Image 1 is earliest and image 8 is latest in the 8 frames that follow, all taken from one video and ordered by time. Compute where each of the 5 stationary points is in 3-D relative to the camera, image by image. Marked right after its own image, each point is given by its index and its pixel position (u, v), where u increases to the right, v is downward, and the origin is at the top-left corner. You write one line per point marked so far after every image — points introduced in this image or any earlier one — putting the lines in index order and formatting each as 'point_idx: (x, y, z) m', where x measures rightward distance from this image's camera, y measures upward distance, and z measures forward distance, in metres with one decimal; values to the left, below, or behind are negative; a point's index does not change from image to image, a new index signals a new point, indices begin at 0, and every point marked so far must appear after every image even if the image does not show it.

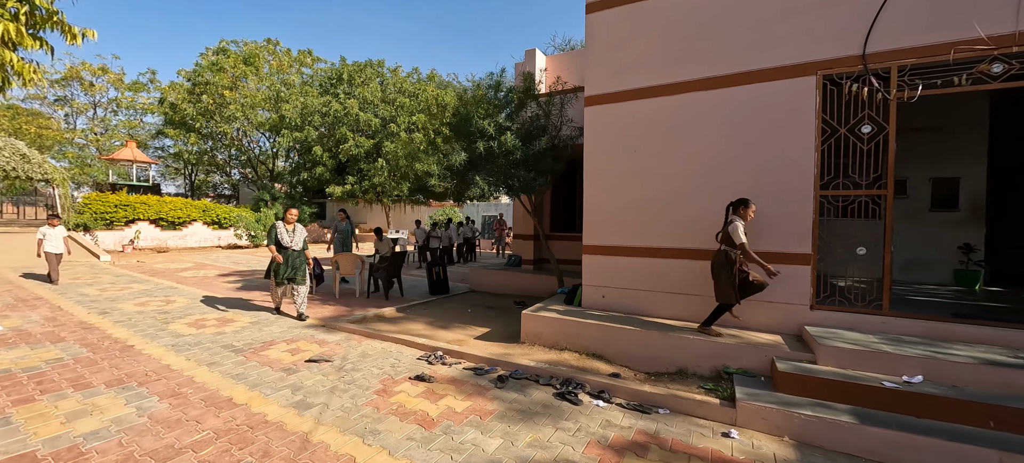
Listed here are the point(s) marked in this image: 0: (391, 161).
0: (-6.0, +3.5, +18.9) m
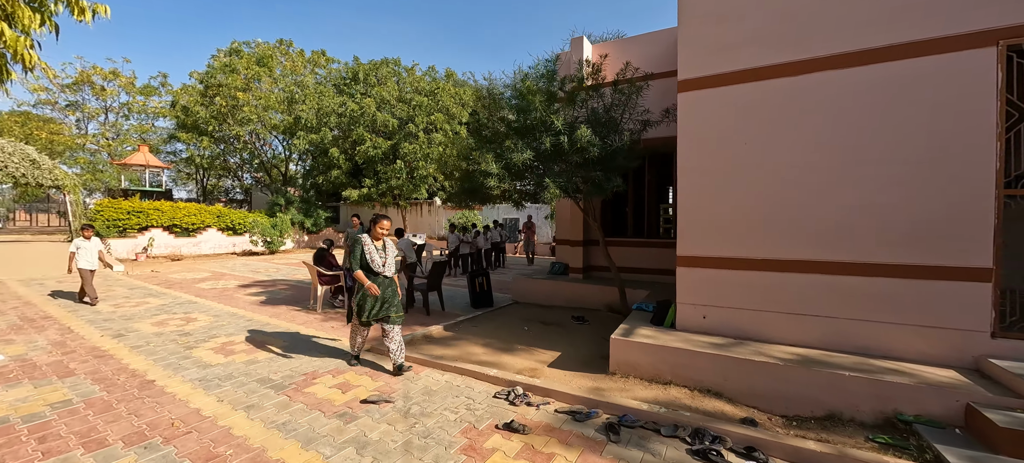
0: (-4.9, +3.3, +18.2) m
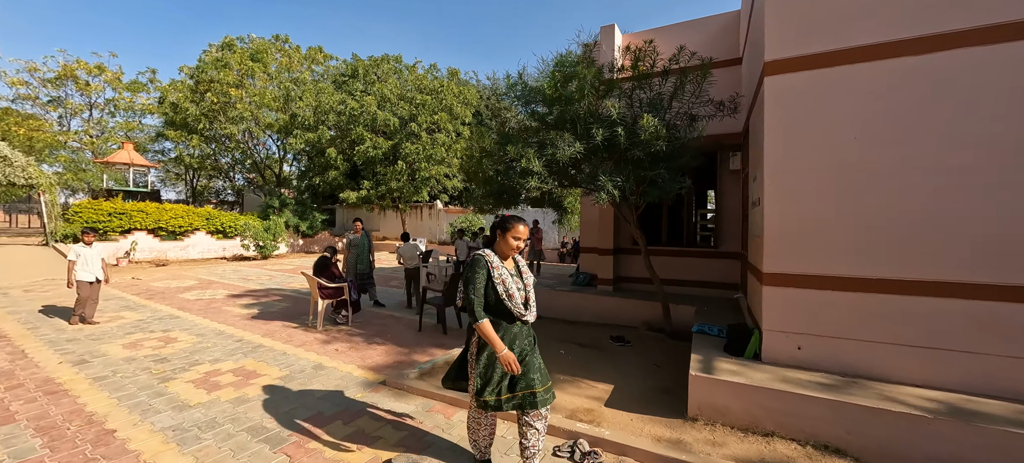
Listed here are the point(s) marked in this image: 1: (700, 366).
0: (-4.6, +3.1, +17.3) m
1: (+1.8, -1.3, +3.6) m
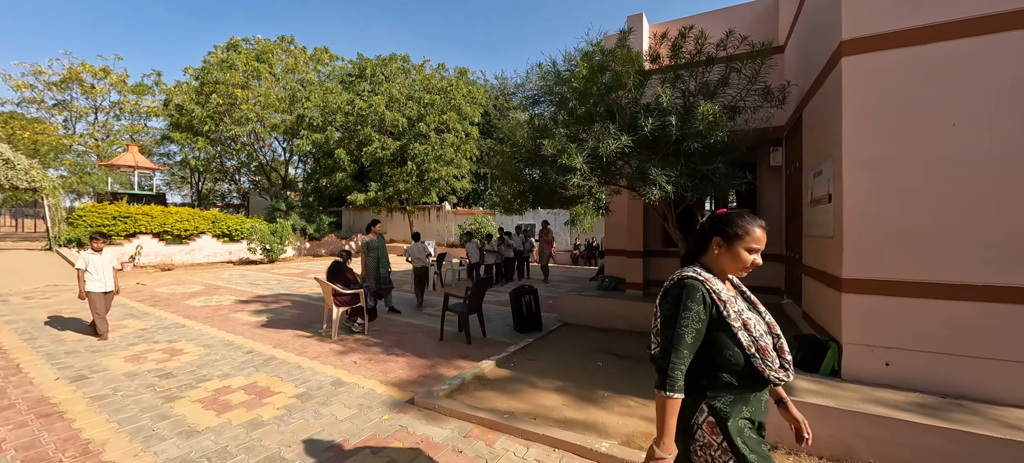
0: (-4.1, +3.0, +17.0) m
1: (+2.2, -1.3, +3.2) m
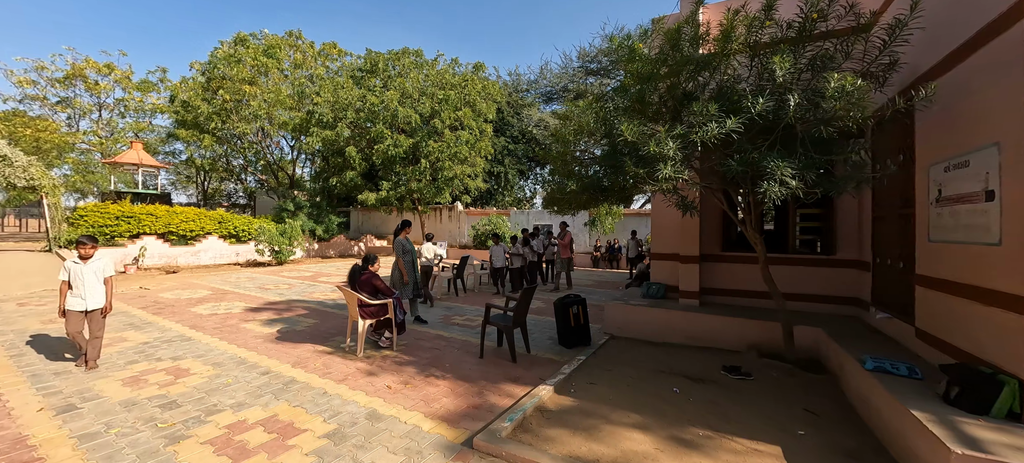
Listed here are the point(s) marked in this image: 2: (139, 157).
0: (-3.4, +2.9, +16.3) m
1: (+2.8, -1.3, +2.5) m
2: (-15.6, +3.1, +16.0) m
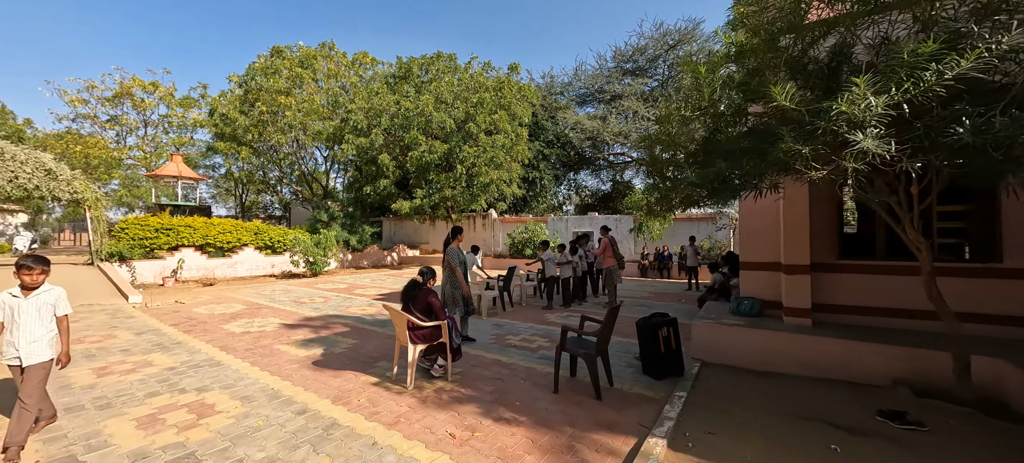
0: (-1.8, +2.6, +15.7) m
1: (+3.5, -1.3, +1.3) m
2: (-14.1, +2.6, +16.1) m
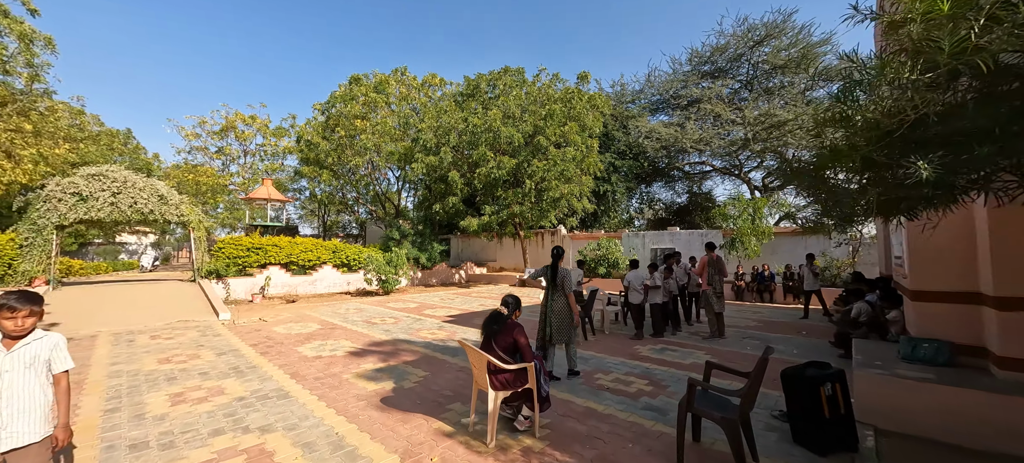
0: (+1.0, +1.9, +15.1) m
1: (+3.9, -1.3, -0.1) m
2: (-11.0, +1.7, +17.5) m
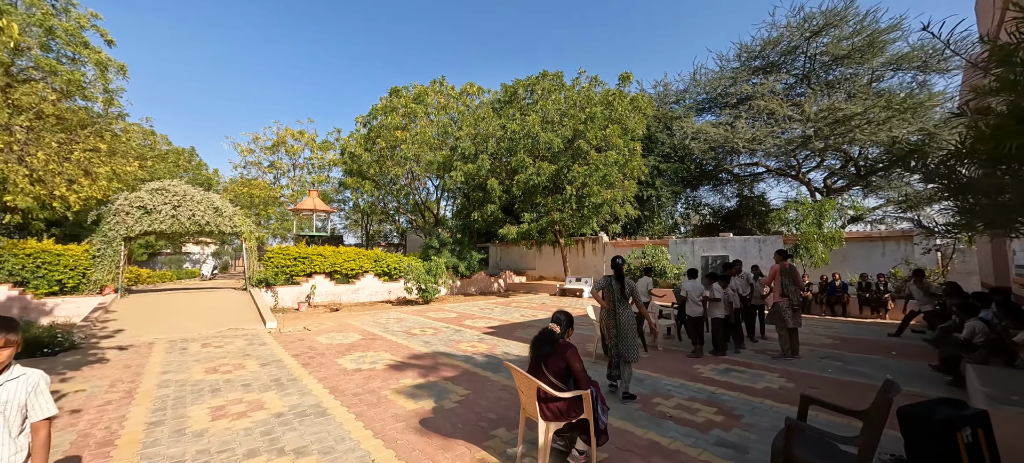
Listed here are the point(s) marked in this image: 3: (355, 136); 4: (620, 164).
0: (+2.5, +1.6, +14.6) m
1: (+3.9, -1.2, -0.9) m
2: (-9.2, +1.3, +18.1) m
3: (-7.8, +4.7, +19.0) m
4: (+4.1, +2.6, +14.7) m
